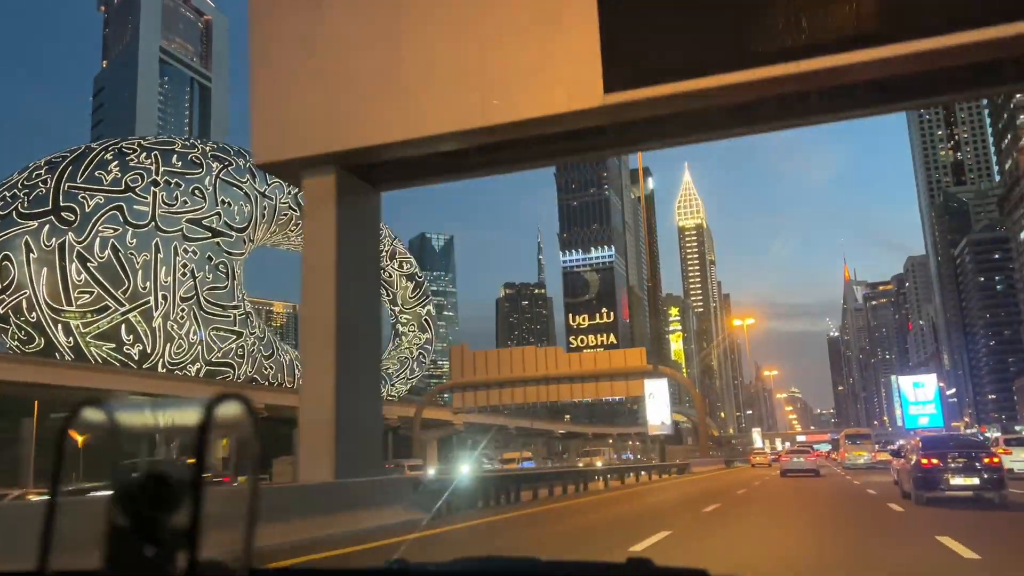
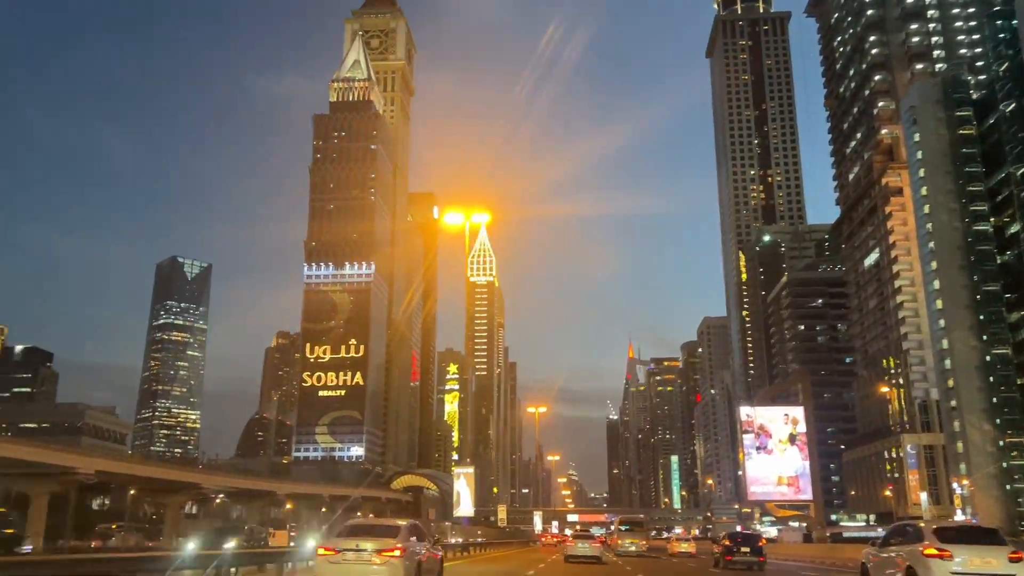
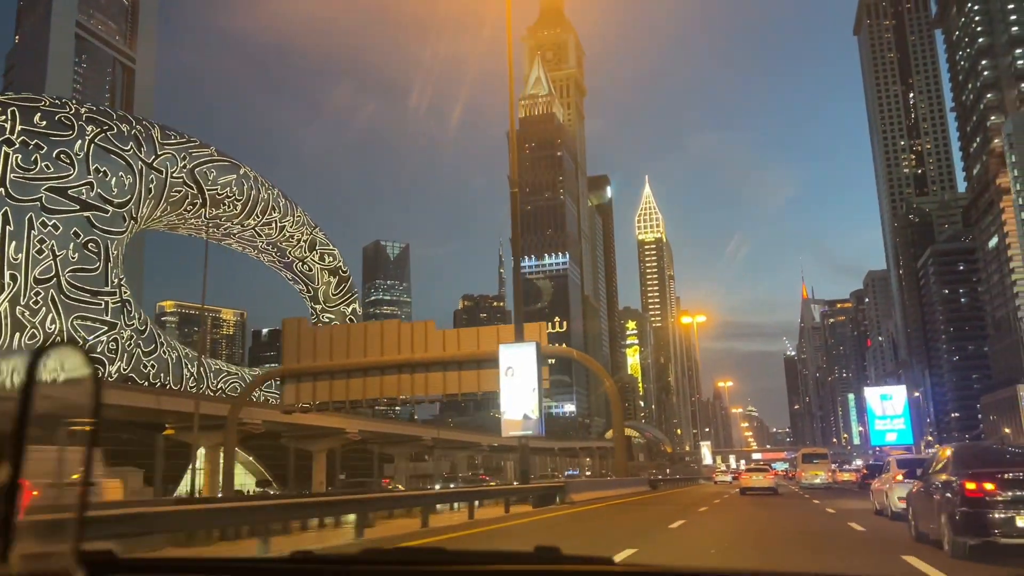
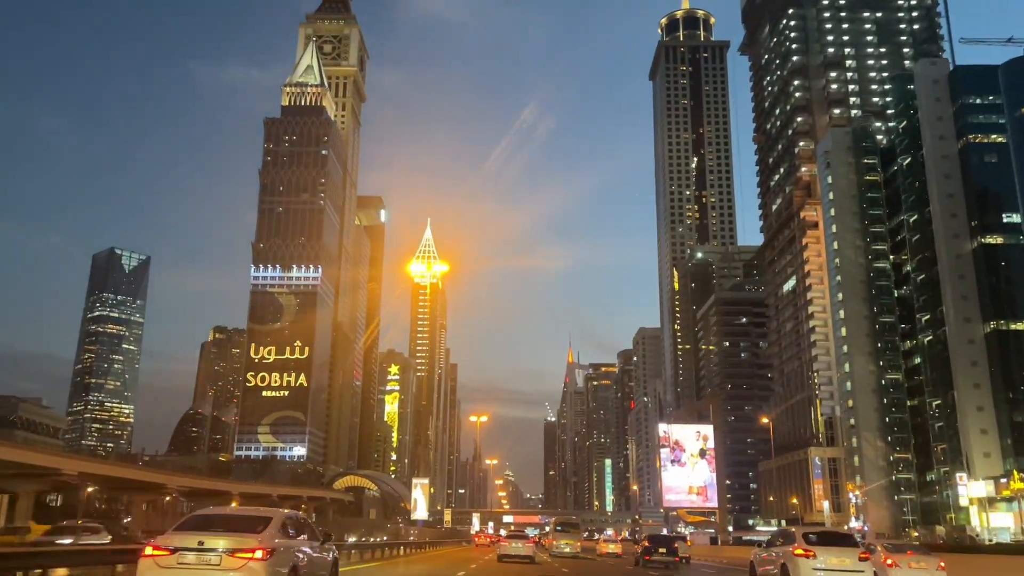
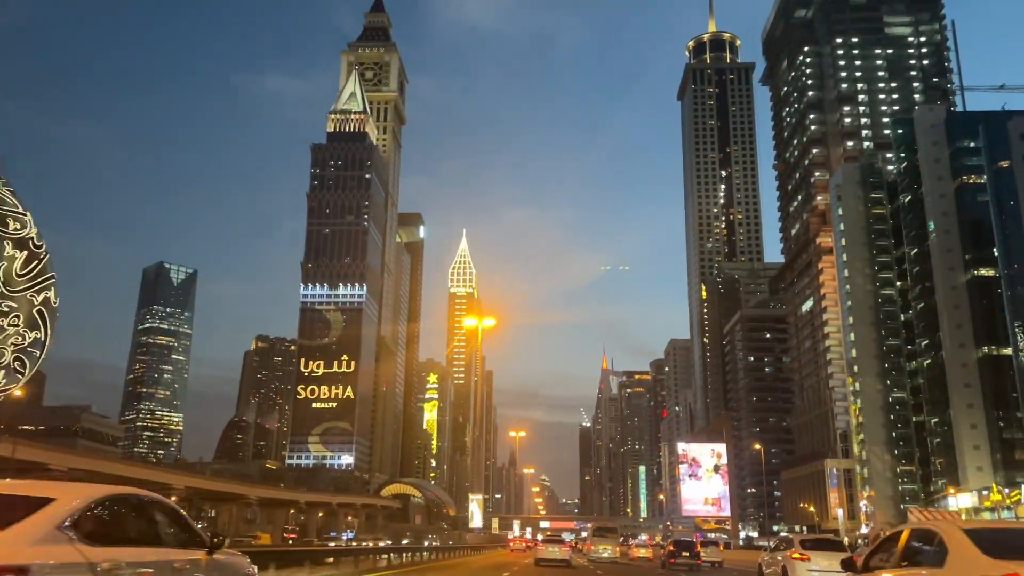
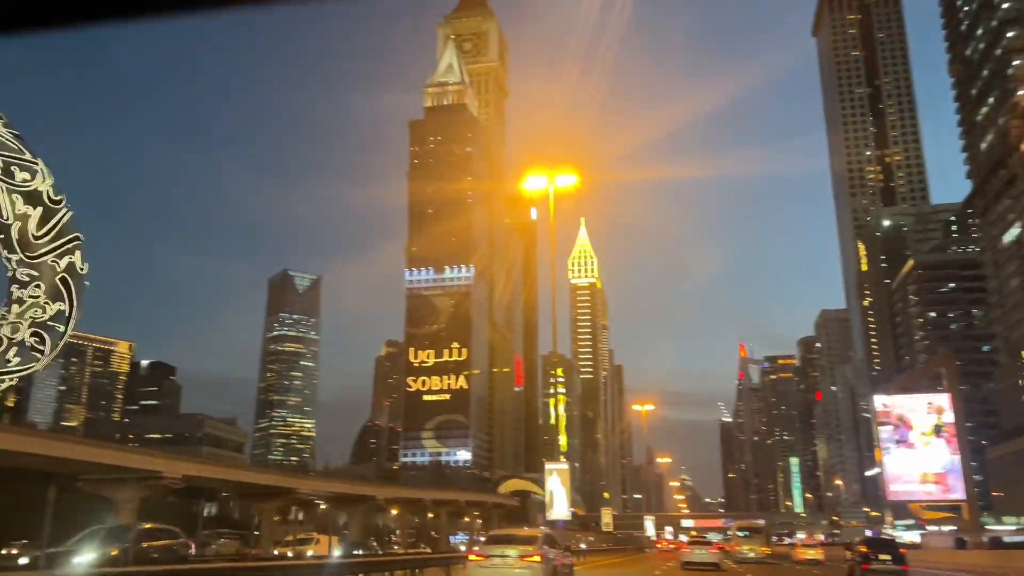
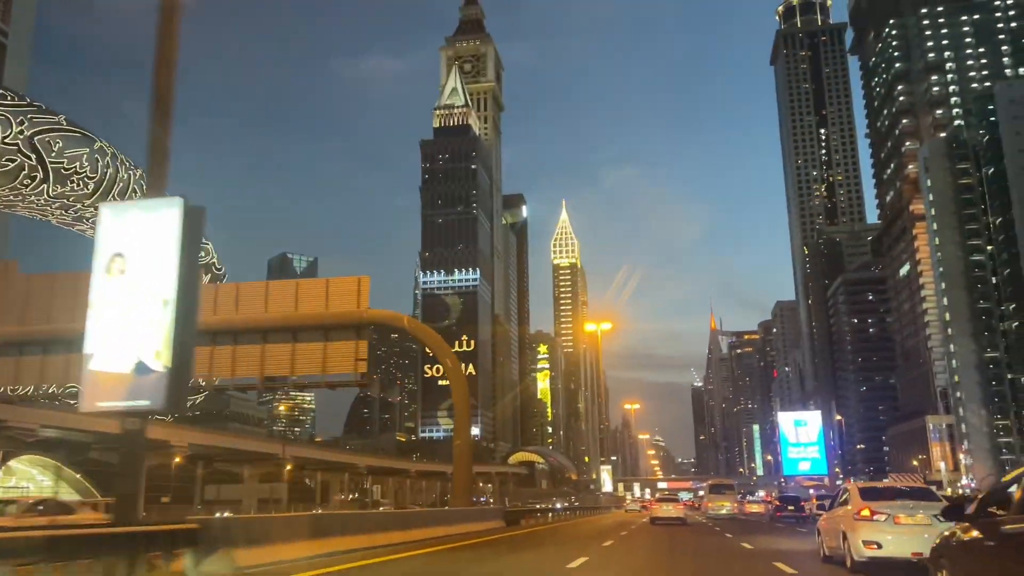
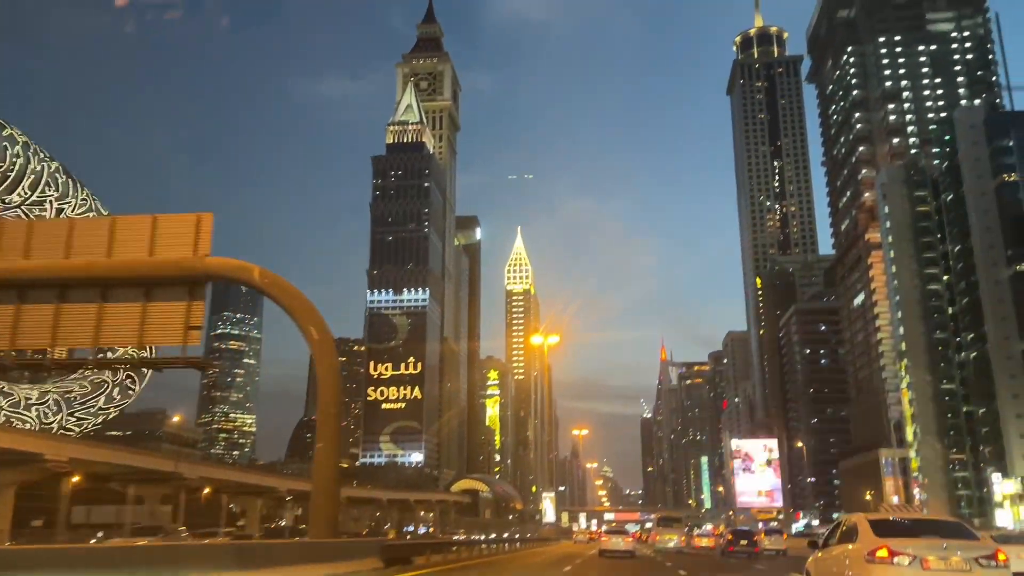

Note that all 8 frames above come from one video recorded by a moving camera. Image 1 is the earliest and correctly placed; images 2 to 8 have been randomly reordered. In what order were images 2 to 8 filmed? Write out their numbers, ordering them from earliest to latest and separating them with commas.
3, 7, 8, 5, 4, 2, 6
